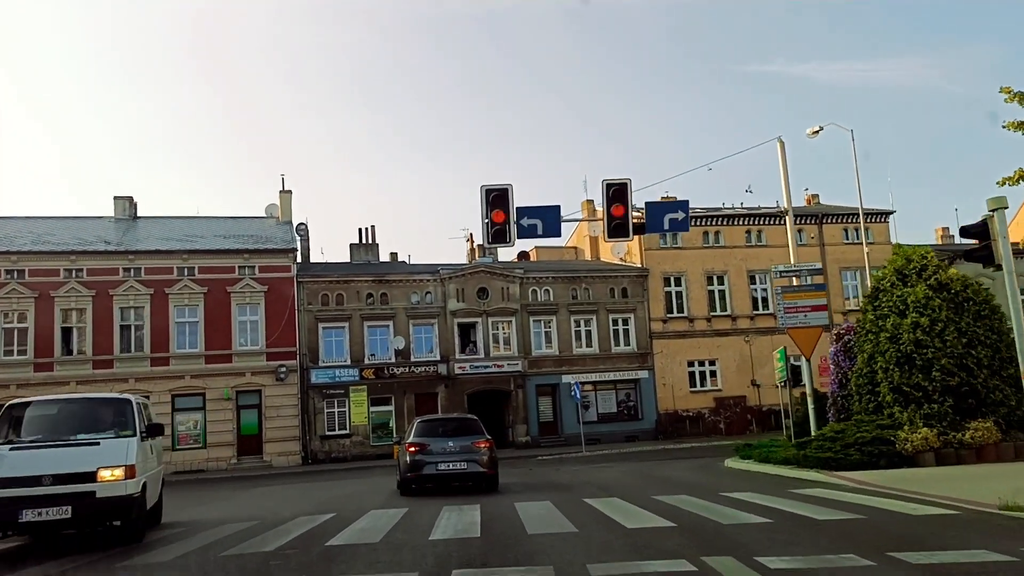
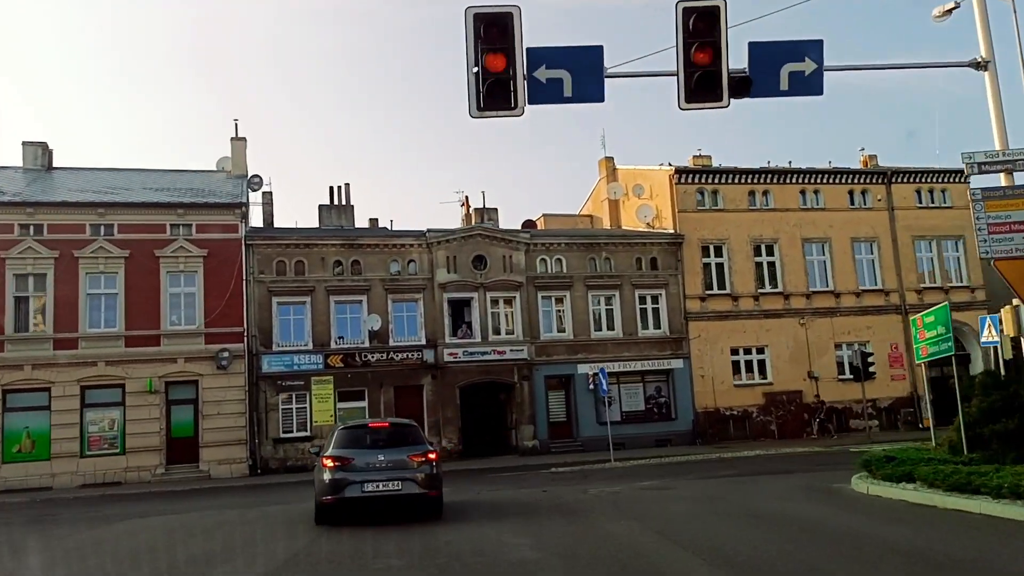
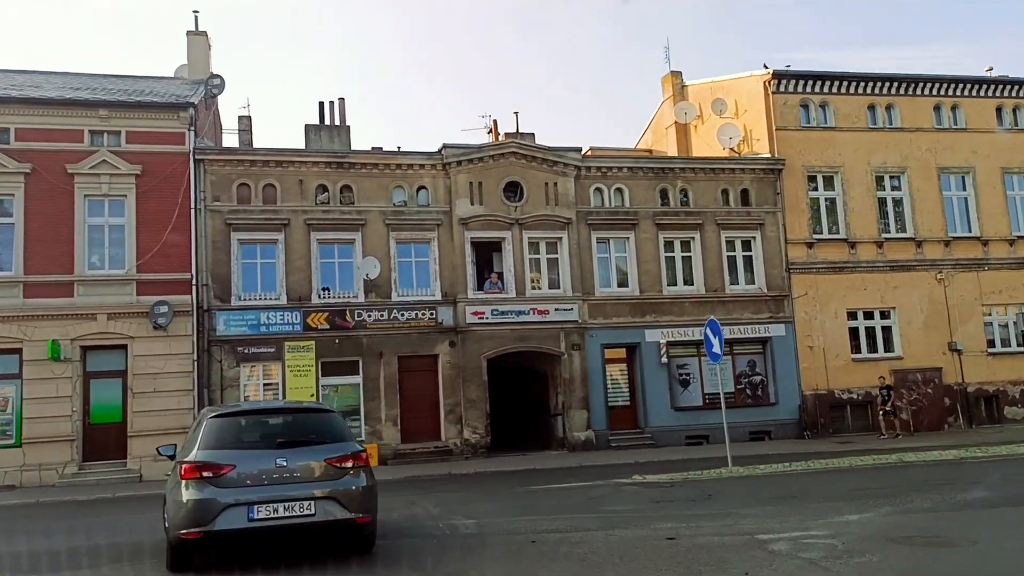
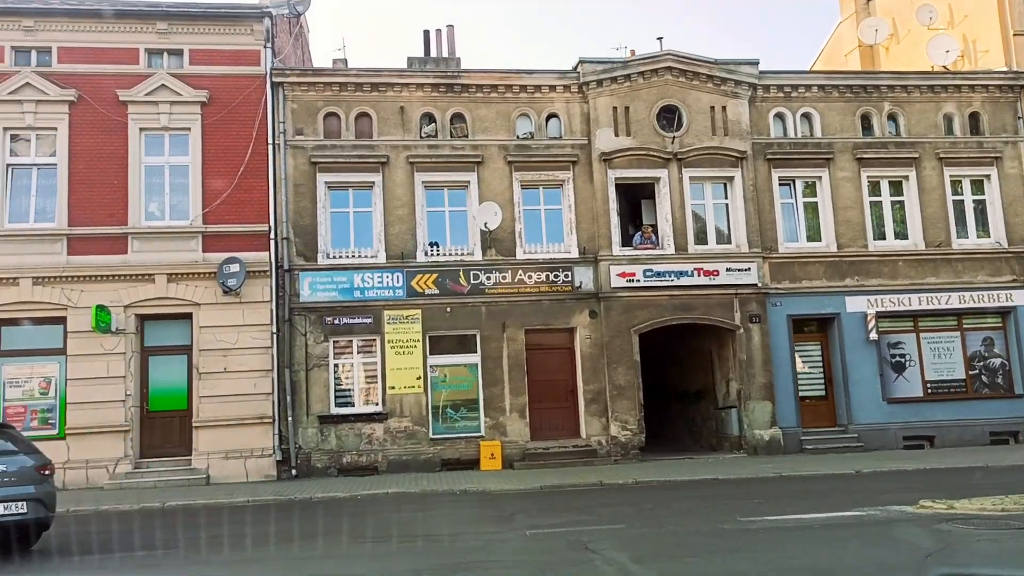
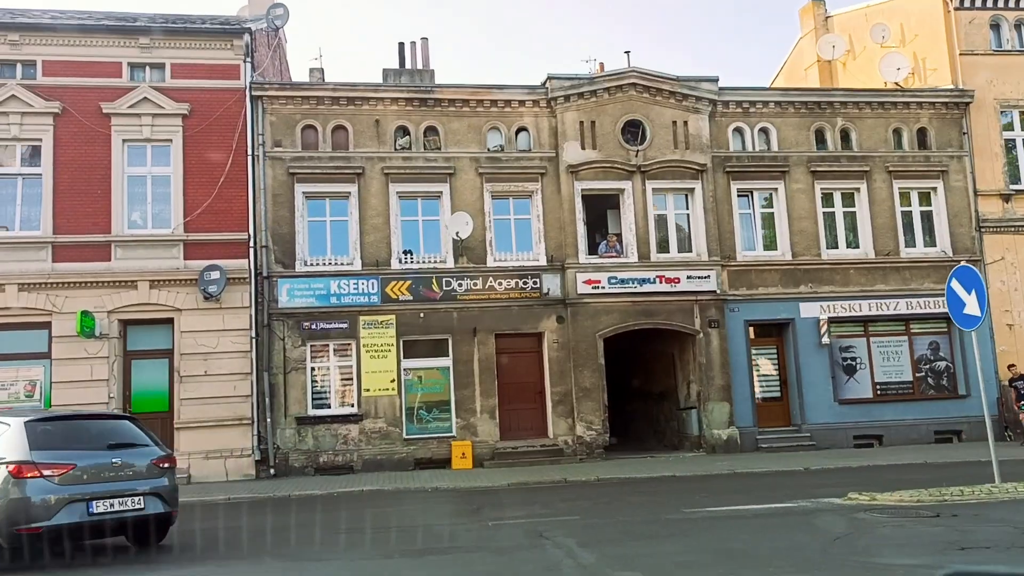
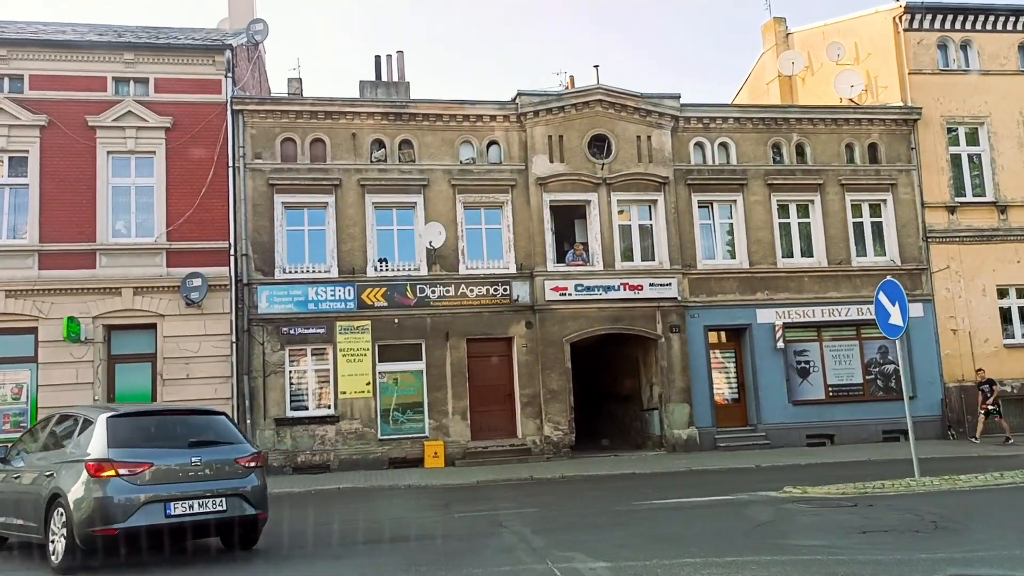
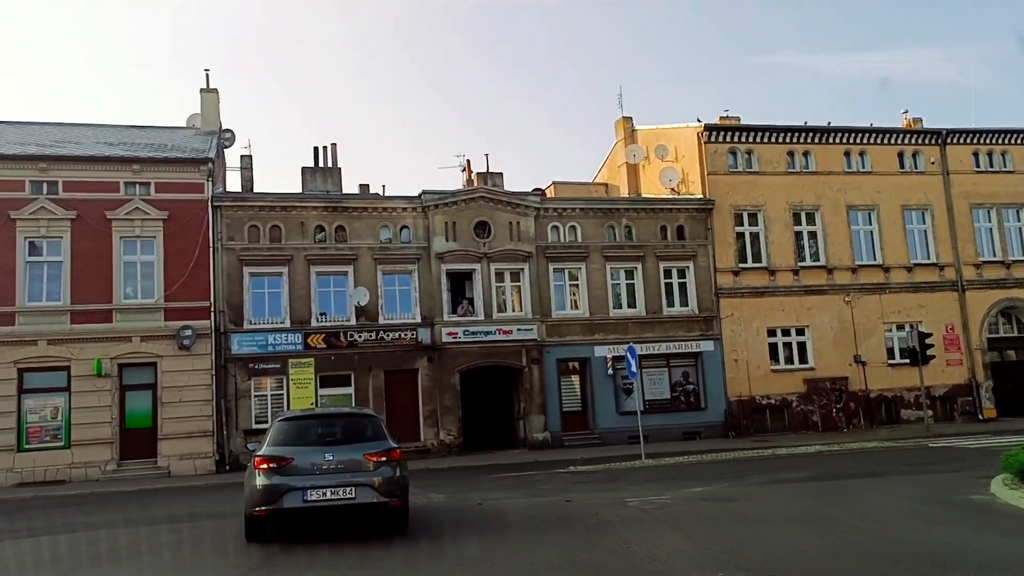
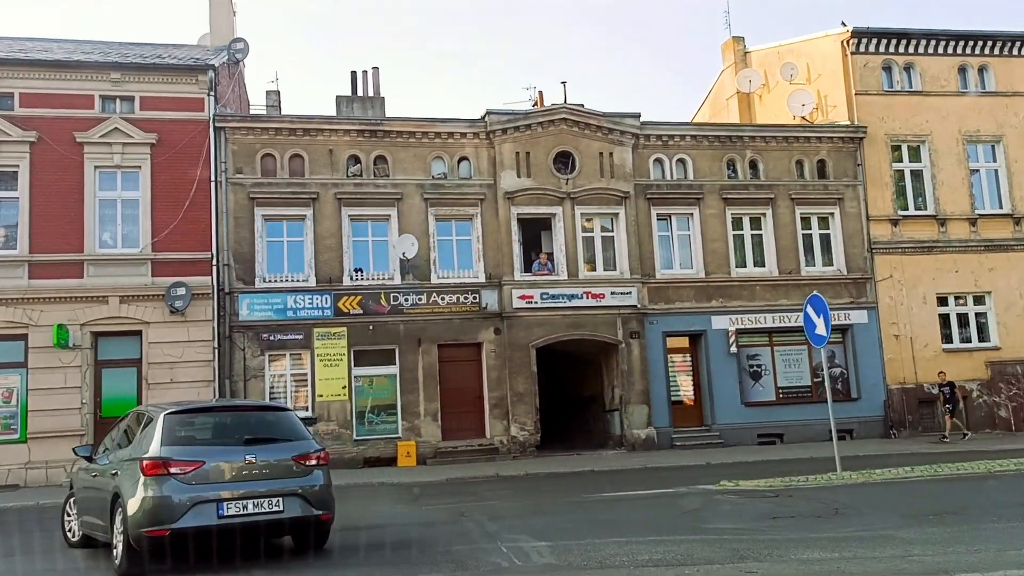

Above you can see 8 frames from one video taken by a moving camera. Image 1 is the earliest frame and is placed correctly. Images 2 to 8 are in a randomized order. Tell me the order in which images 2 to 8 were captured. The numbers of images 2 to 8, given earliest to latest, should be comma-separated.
2, 7, 3, 8, 6, 5, 4
